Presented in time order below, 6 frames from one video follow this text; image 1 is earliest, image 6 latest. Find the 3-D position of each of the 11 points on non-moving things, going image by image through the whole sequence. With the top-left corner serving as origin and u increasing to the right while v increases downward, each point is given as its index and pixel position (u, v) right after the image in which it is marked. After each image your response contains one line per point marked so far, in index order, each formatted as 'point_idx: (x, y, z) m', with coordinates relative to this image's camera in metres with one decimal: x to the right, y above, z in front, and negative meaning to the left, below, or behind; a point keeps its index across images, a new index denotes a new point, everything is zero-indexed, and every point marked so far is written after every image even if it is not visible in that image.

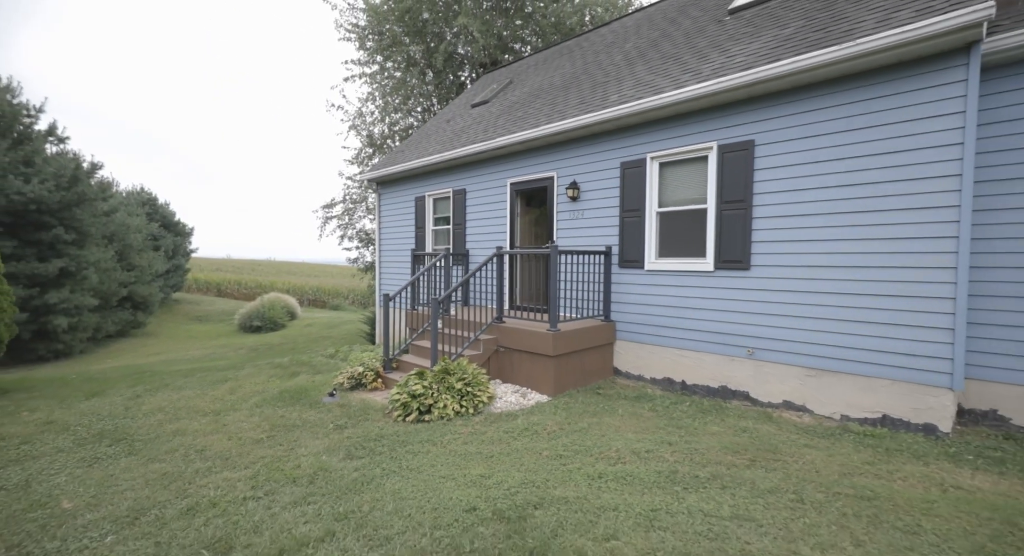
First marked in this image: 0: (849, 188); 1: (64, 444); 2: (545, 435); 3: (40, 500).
0: (+2.9, +0.8, +4.5) m
1: (-3.9, -1.4, +4.6) m
2: (+0.3, -1.3, +4.3) m
3: (-3.0, -1.4, +3.4) m
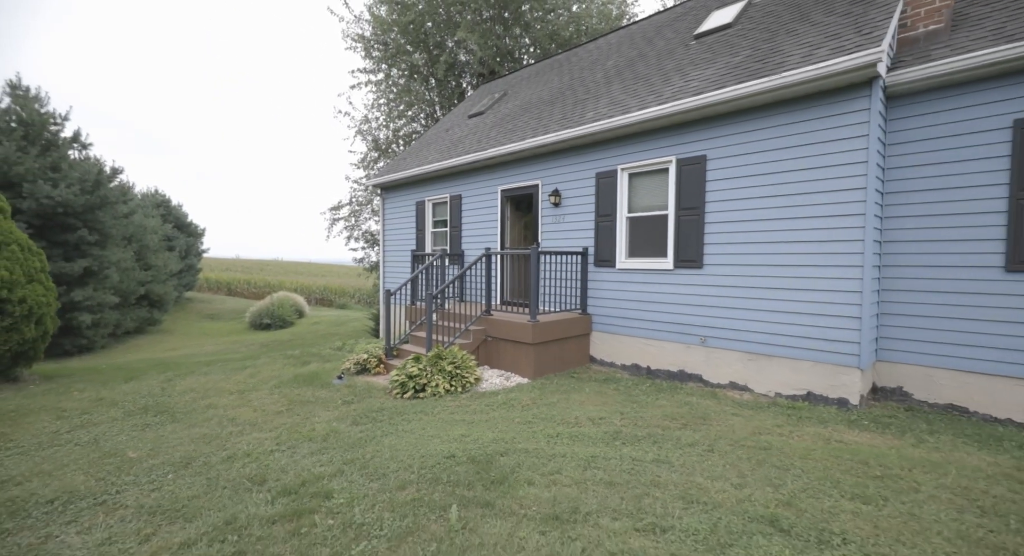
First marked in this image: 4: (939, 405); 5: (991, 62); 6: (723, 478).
0: (+2.7, +0.8, +5.2) m
1: (-4.1, -1.4, +5.4) m
2: (+0.1, -1.3, +5.1) m
3: (-3.3, -1.4, +4.2) m
4: (+3.9, -1.1, +4.7) m
5: (+3.9, +1.8, +4.2) m
6: (+1.3, -1.2, +3.3) m
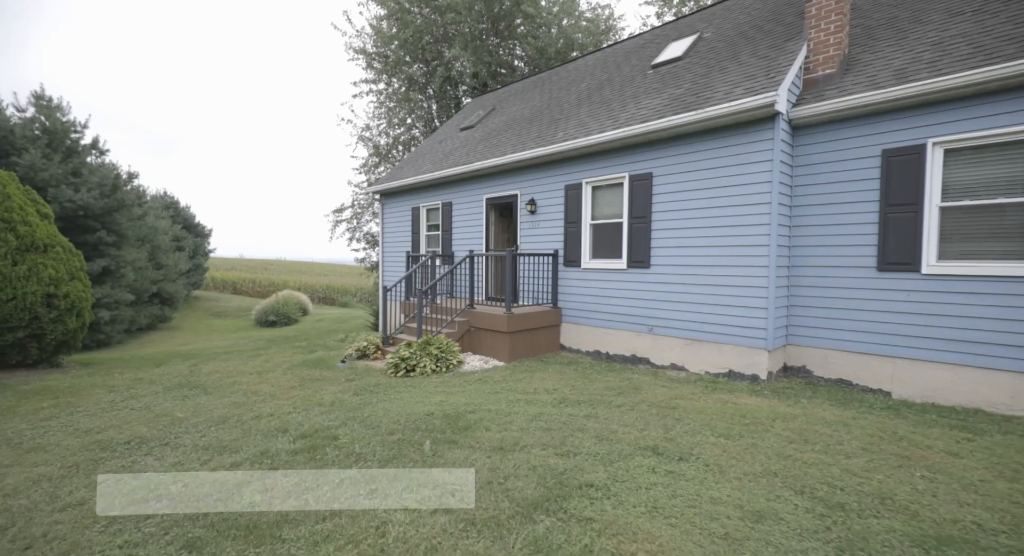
0: (+2.4, +0.8, +6.3) m
1: (-4.4, -1.4, +6.5) m
2: (-0.2, -1.2, +6.2) m
3: (-3.6, -1.4, +5.3) m
4: (+3.6, -1.1, +5.7) m
5: (+3.6, +1.8, +5.3) m
6: (+1.0, -1.2, +4.4) m
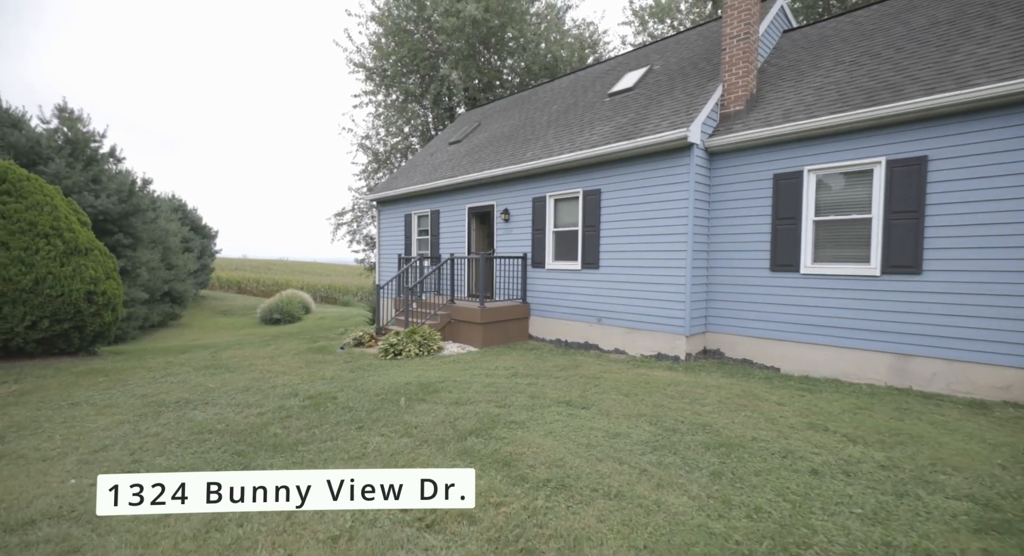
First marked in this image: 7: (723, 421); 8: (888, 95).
0: (+1.9, +0.8, +7.7) m
1: (-4.9, -1.4, +7.9) m
2: (-0.7, -1.2, +7.6) m
3: (-4.0, -1.4, +6.7) m
4: (+3.1, -1.1, +7.1) m
5: (+3.1, +1.8, +6.6) m
6: (+0.5, -1.2, +5.8) m
7: (+1.8, -1.2, +4.4) m
8: (+4.1, +2.0, +5.7) m
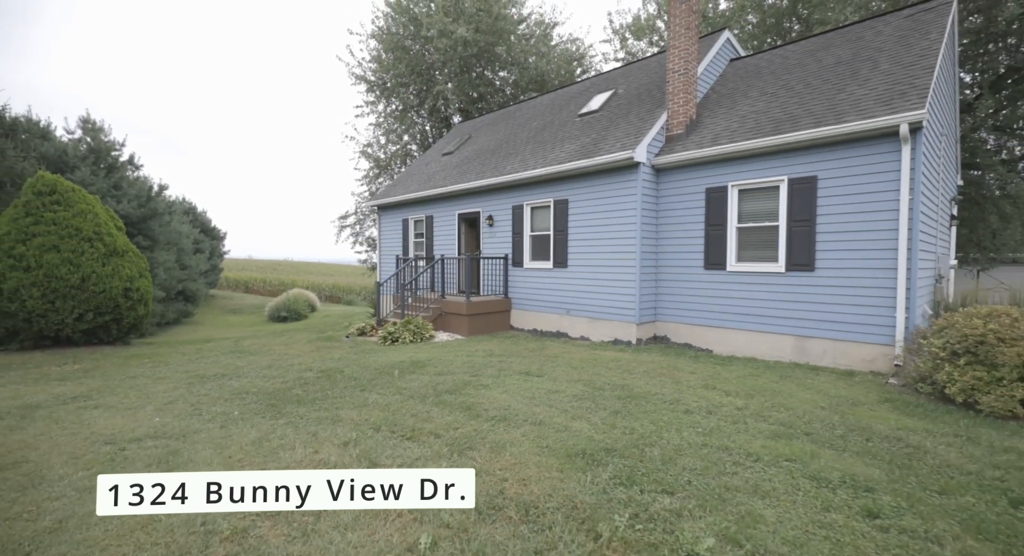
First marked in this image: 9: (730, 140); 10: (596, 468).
0: (+1.6, +0.9, +9.0) m
1: (-5.2, -1.3, +9.3) m
2: (-1.1, -1.2, +8.9) m
3: (-4.4, -1.3, +8.1) m
4: (+2.7, -1.1, +8.4) m
5: (+2.8, +1.8, +8.0) m
6: (+0.2, -1.2, +7.1) m
7: (+1.4, -1.1, +5.7) m
8: (+3.7, +2.0, +7.0) m
9: (+3.2, +2.0, +7.6) m
10: (+0.5, -1.2, +3.3) m
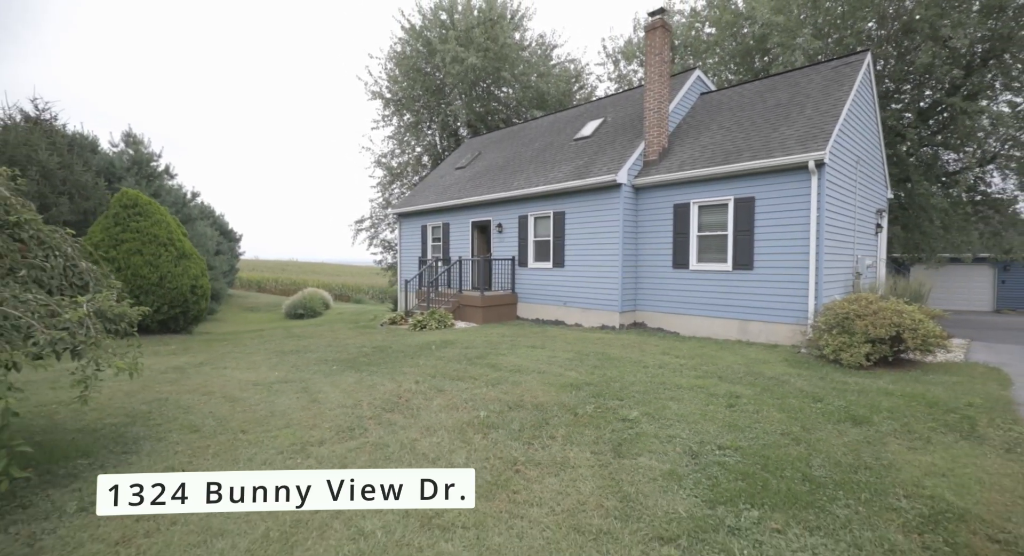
0: (+1.7, +0.9, +11.1) m
1: (-5.1, -1.3, +11.3) m
2: (-0.9, -1.1, +11.0) m
3: (-4.2, -1.3, +10.1) m
4: (+2.9, -1.0, +10.5) m
5: (+2.9, +1.9, +10.0) m
6: (+0.3, -1.1, +9.2) m
7: (+1.5, -1.1, +7.8) m
8: (+3.9, +2.1, +9.1) m
9: (+3.3, +2.0, +9.6) m
10: (+0.7, -1.2, +5.4) m
